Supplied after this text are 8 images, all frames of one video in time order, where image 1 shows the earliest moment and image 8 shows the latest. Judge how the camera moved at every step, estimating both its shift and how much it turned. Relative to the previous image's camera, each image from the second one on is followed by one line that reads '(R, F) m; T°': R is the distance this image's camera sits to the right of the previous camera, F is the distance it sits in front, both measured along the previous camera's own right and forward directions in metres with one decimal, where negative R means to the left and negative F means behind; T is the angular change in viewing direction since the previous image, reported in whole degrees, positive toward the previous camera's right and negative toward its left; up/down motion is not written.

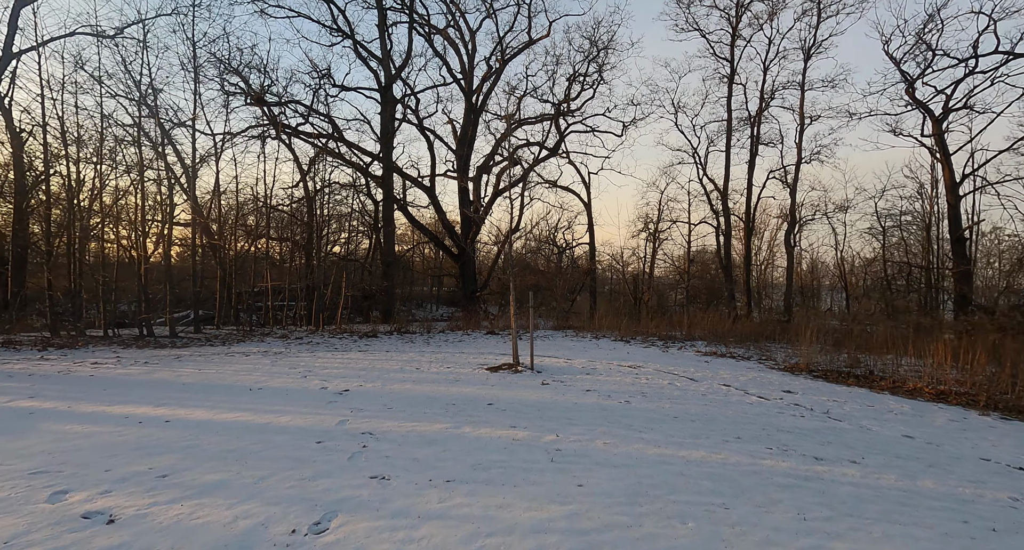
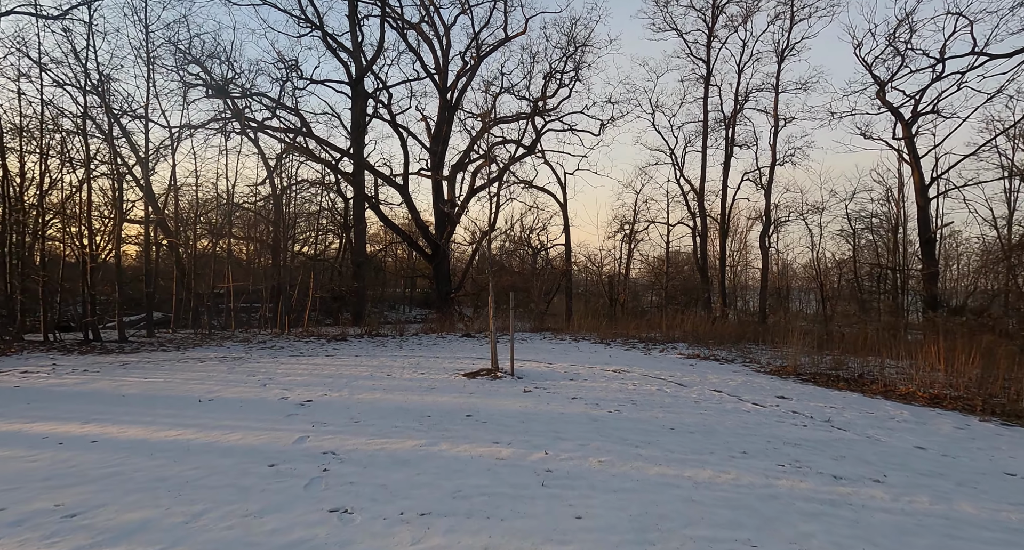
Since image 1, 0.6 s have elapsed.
(-0.1, +0.6) m; +3°
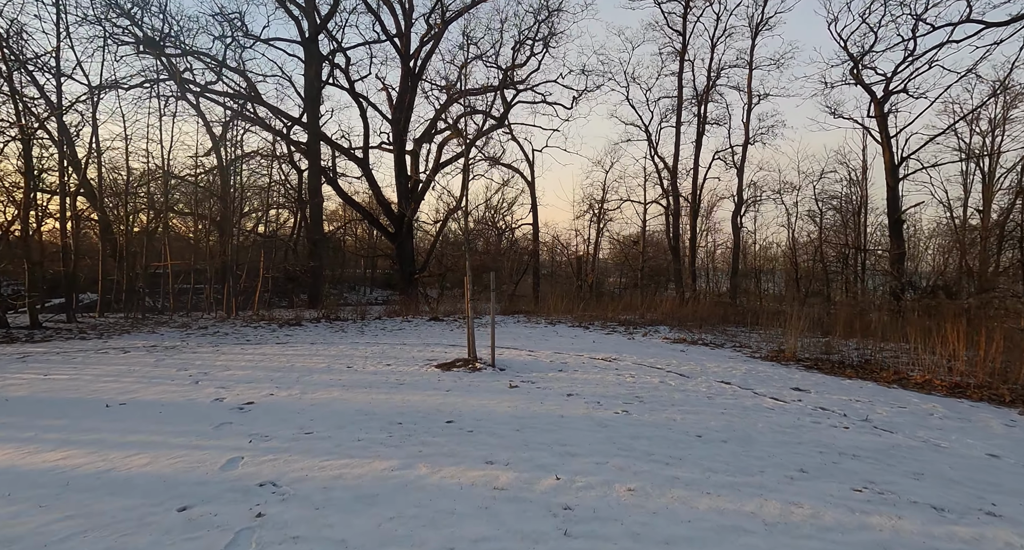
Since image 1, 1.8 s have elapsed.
(-0.2, +1.2) m; +4°
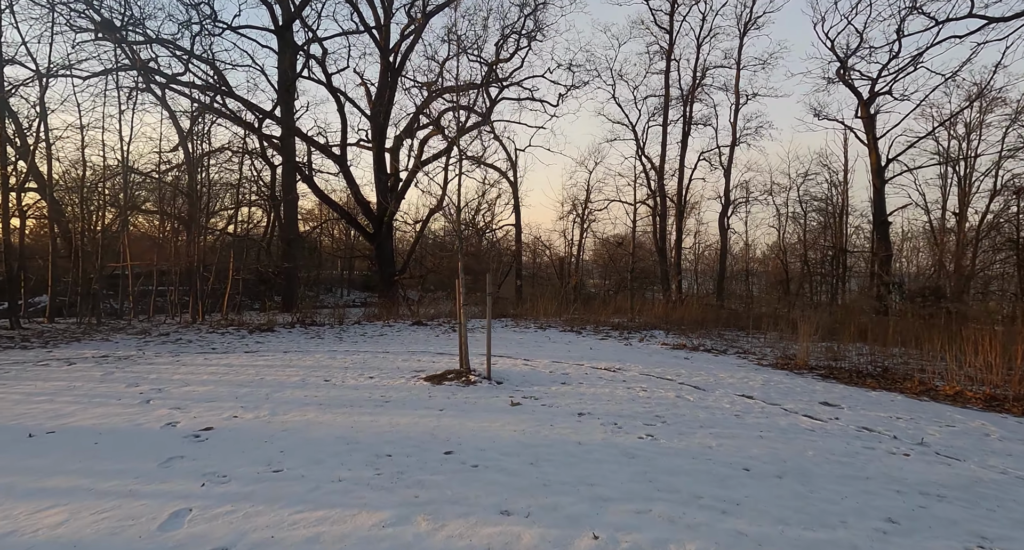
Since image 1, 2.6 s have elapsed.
(-0.2, +0.8) m; +2°
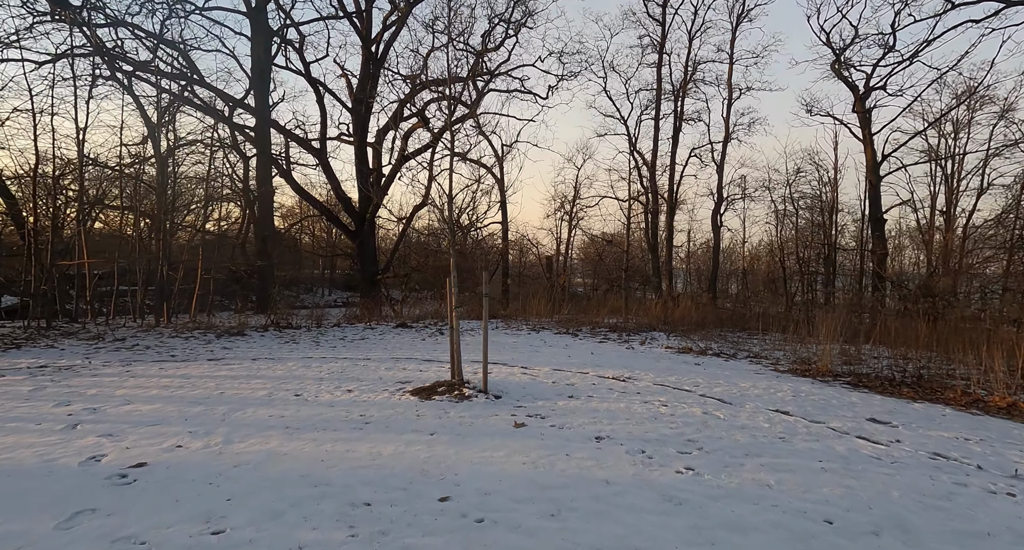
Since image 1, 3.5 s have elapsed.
(-0.2, +0.9) m; +2°
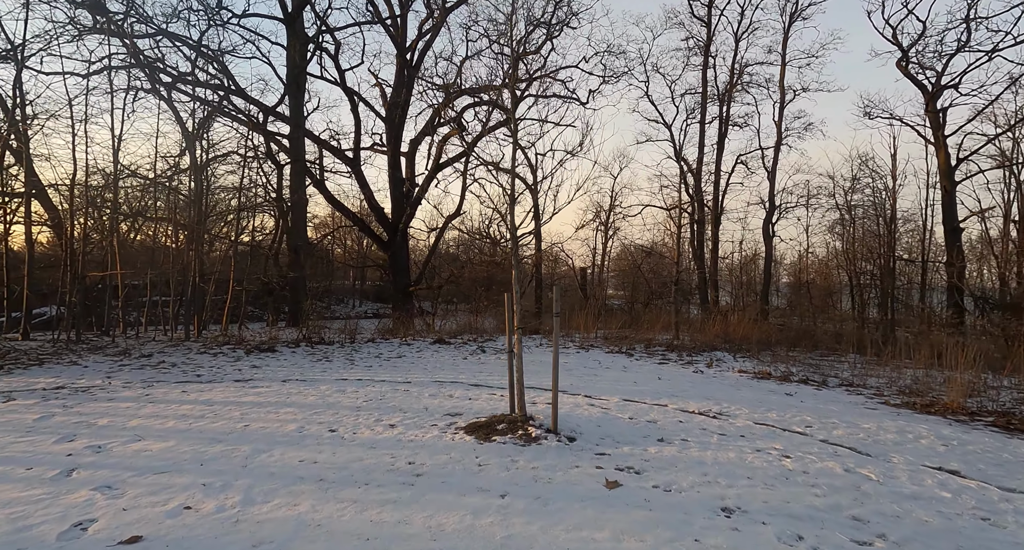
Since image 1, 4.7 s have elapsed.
(-0.4, +1.1) m; -3°
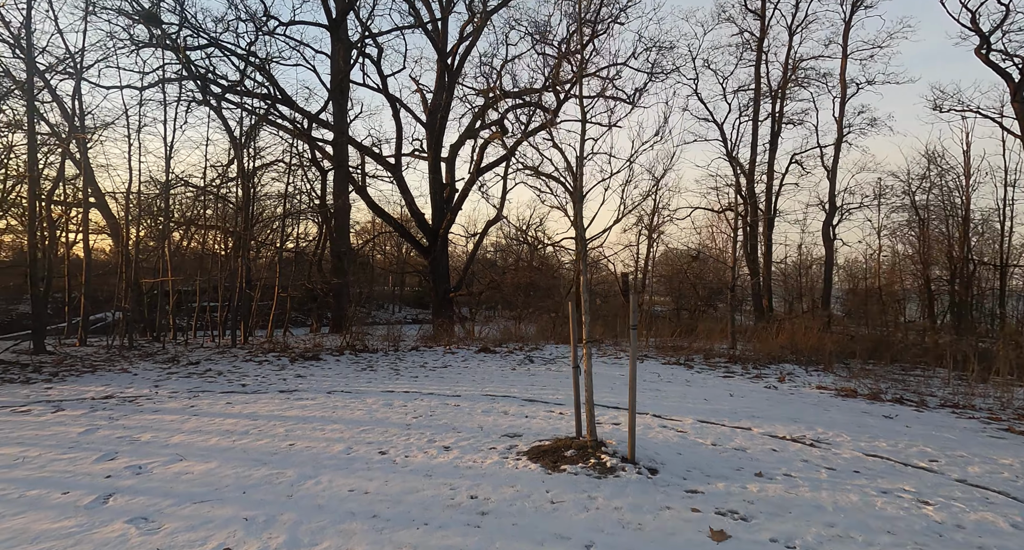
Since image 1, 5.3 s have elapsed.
(-0.3, +0.6) m; -4°
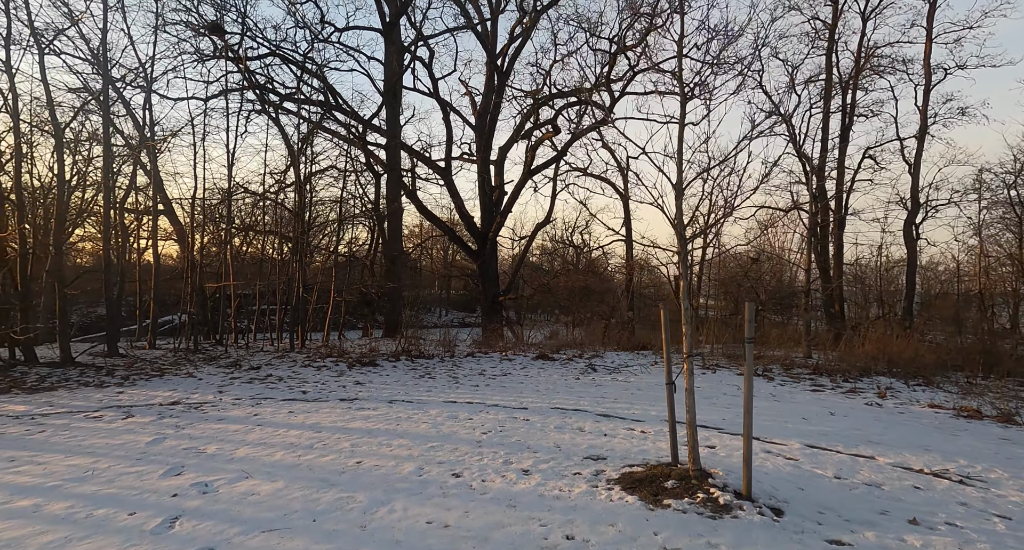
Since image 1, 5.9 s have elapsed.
(-0.4, +0.6) m; -5°
